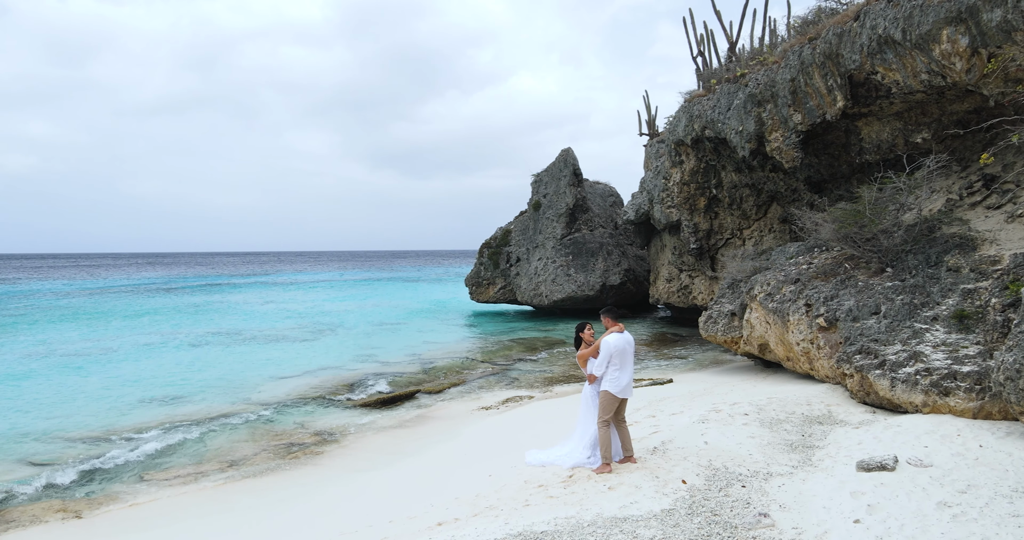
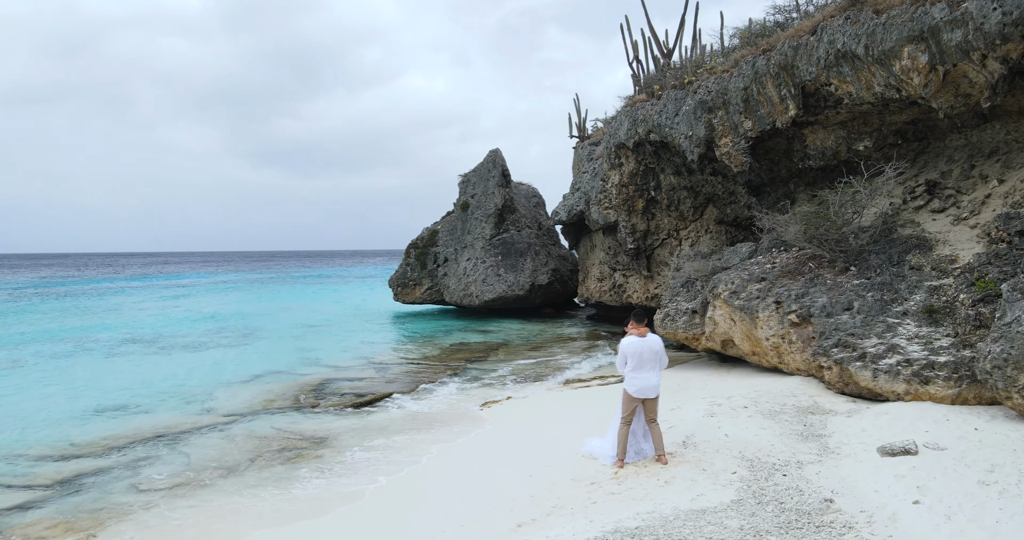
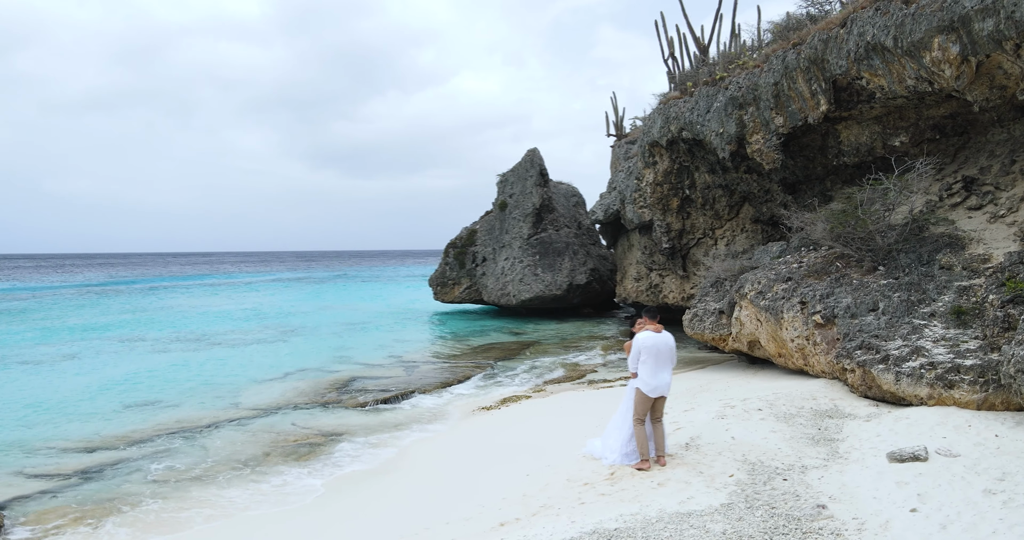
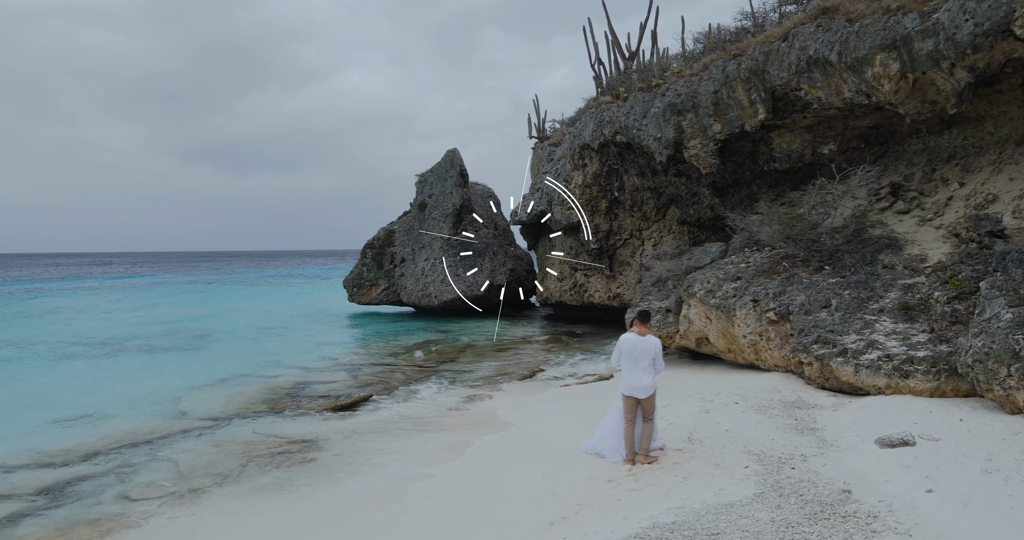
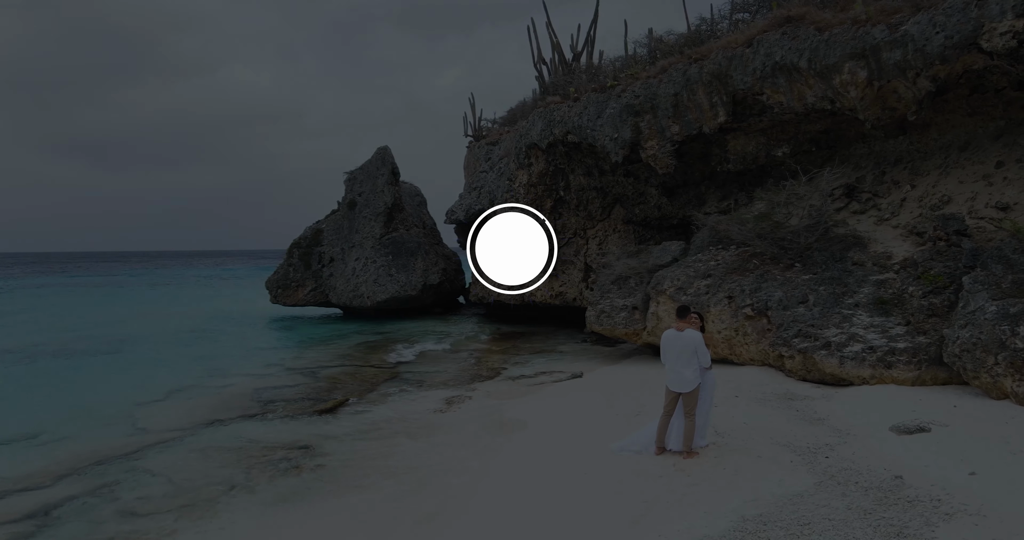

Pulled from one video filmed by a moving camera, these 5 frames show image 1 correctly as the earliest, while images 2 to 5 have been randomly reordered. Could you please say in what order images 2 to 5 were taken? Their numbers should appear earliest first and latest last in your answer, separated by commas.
3, 2, 4, 5
